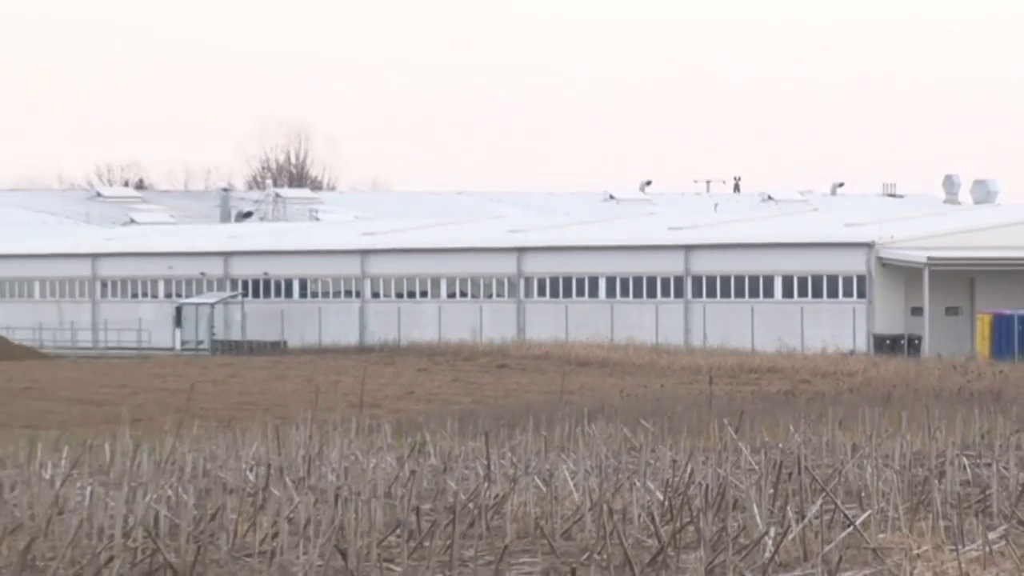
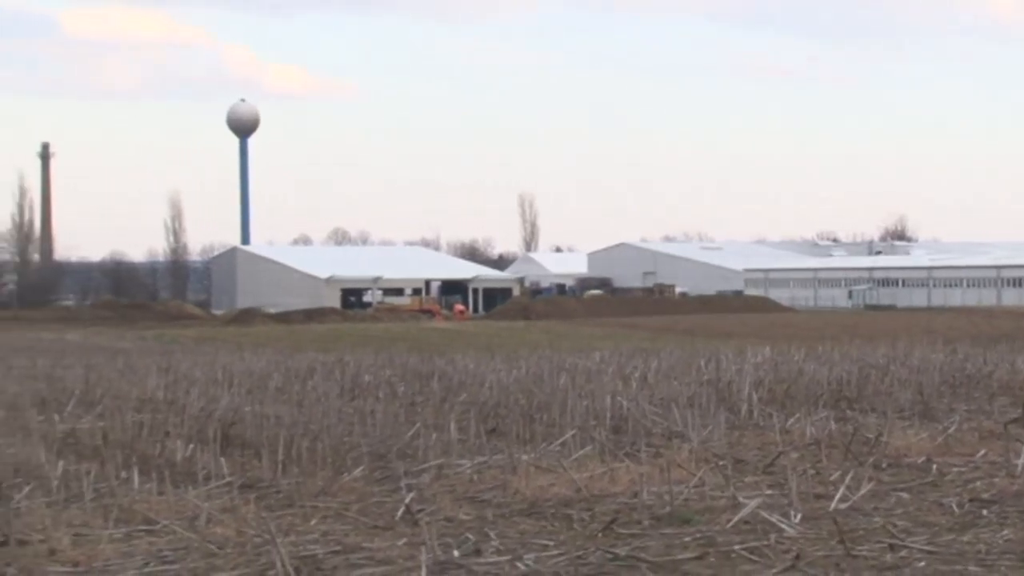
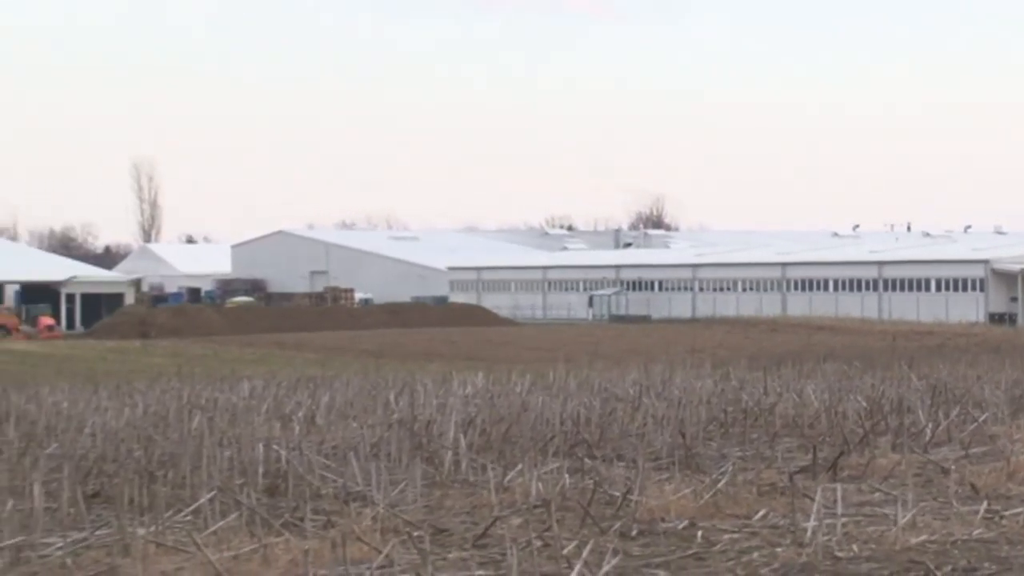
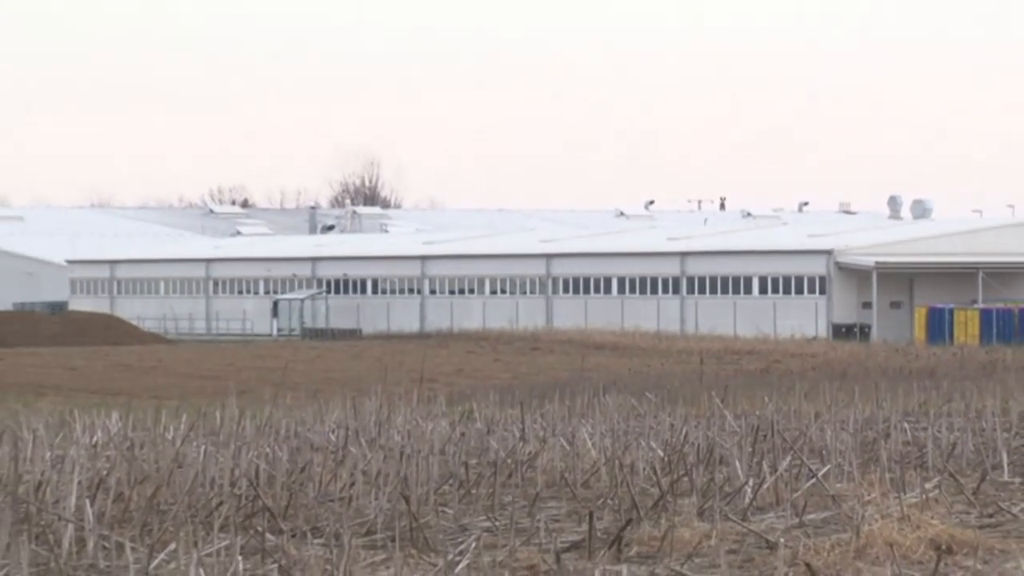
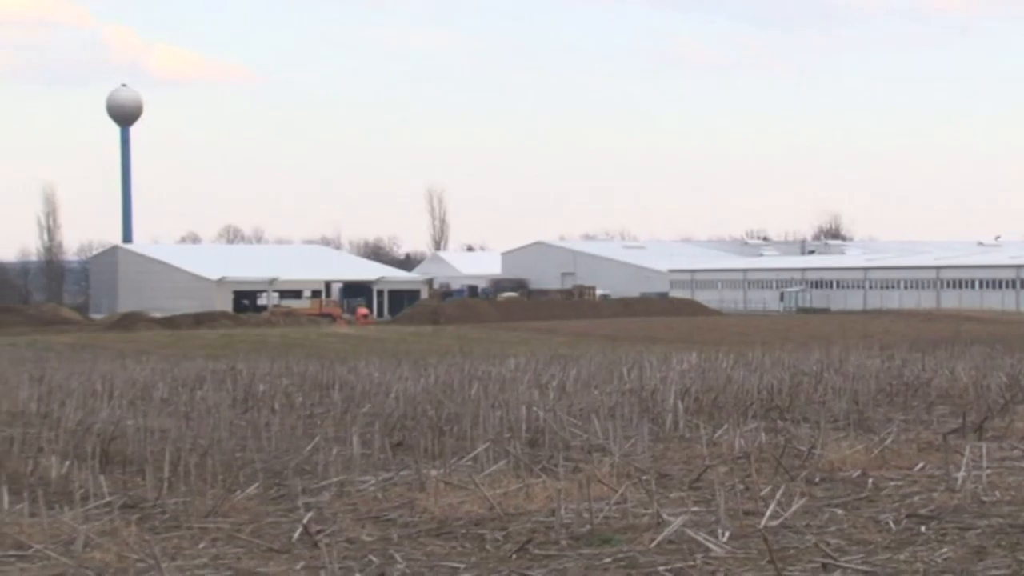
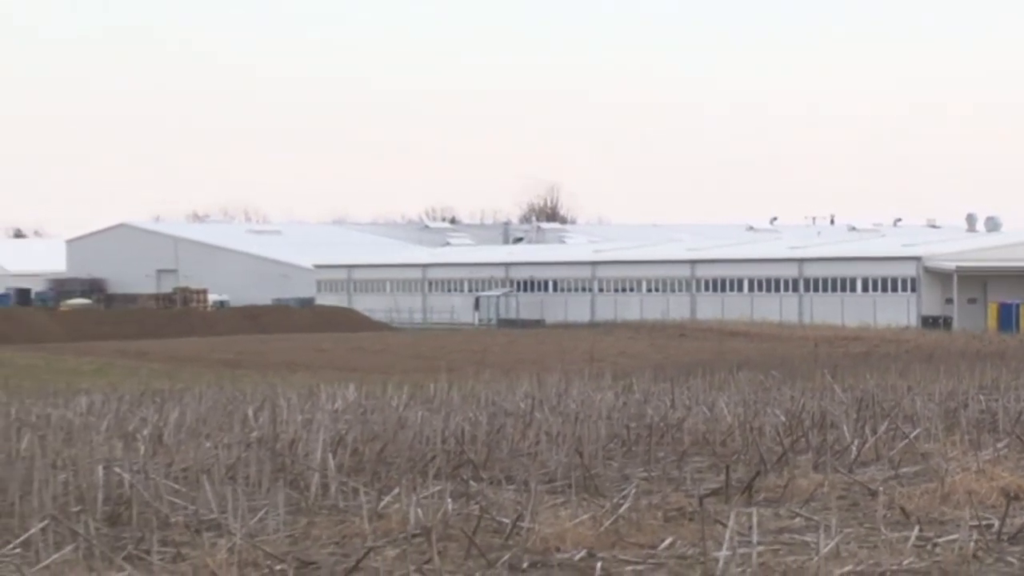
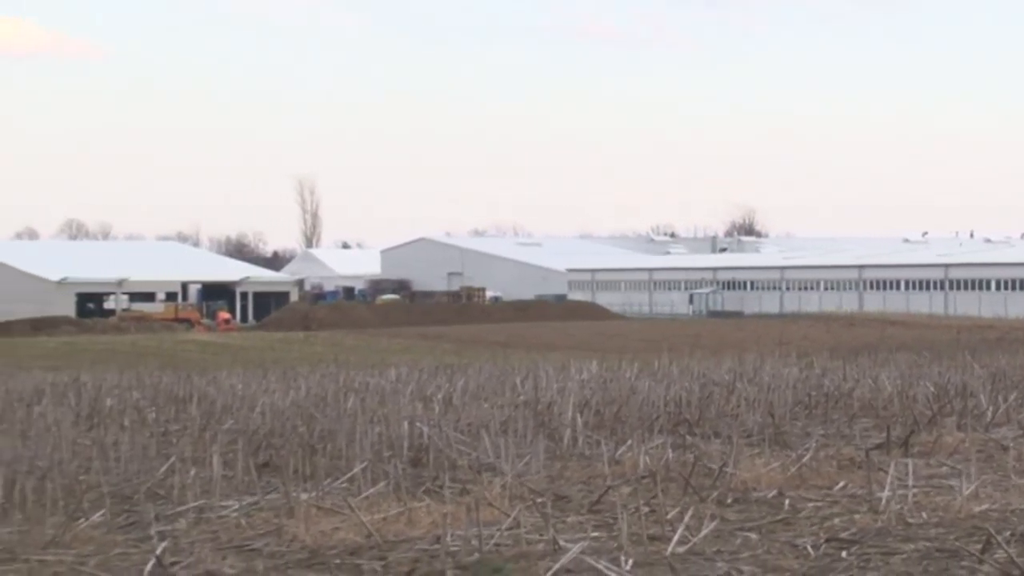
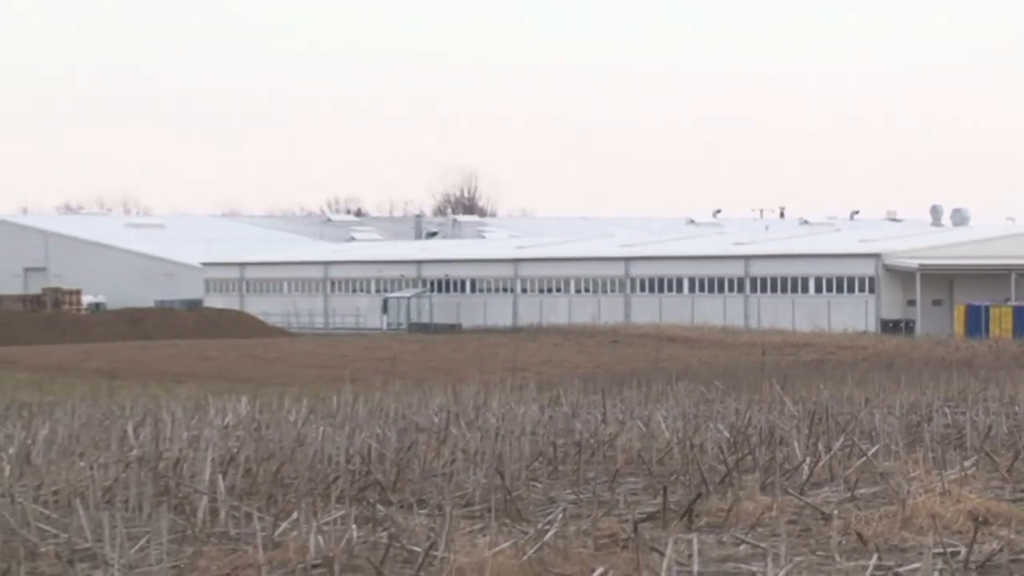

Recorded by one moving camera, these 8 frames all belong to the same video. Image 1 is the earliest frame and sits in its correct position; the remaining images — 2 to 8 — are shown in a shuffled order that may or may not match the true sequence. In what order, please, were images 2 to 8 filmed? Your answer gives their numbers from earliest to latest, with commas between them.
4, 8, 6, 3, 7, 5, 2
